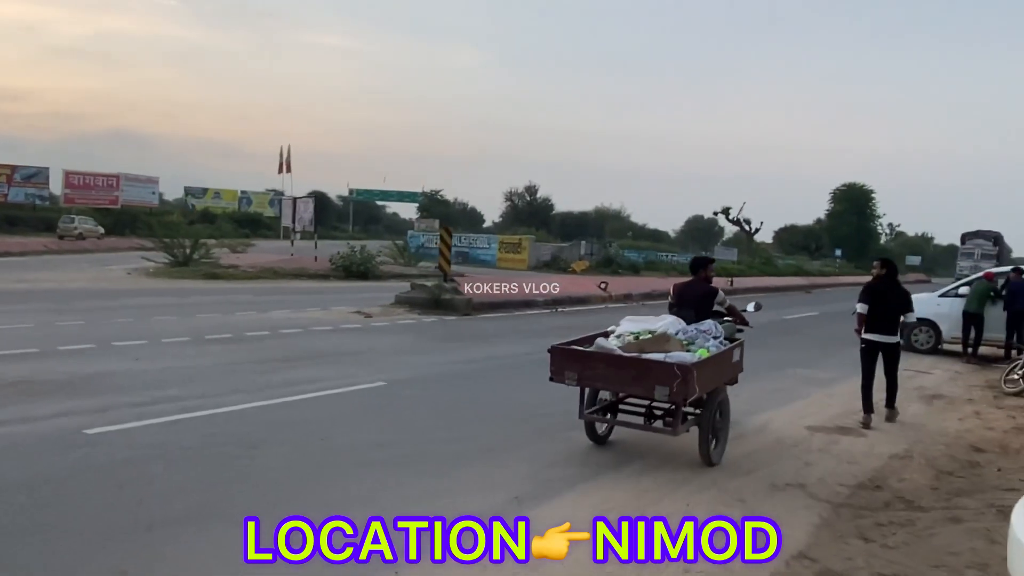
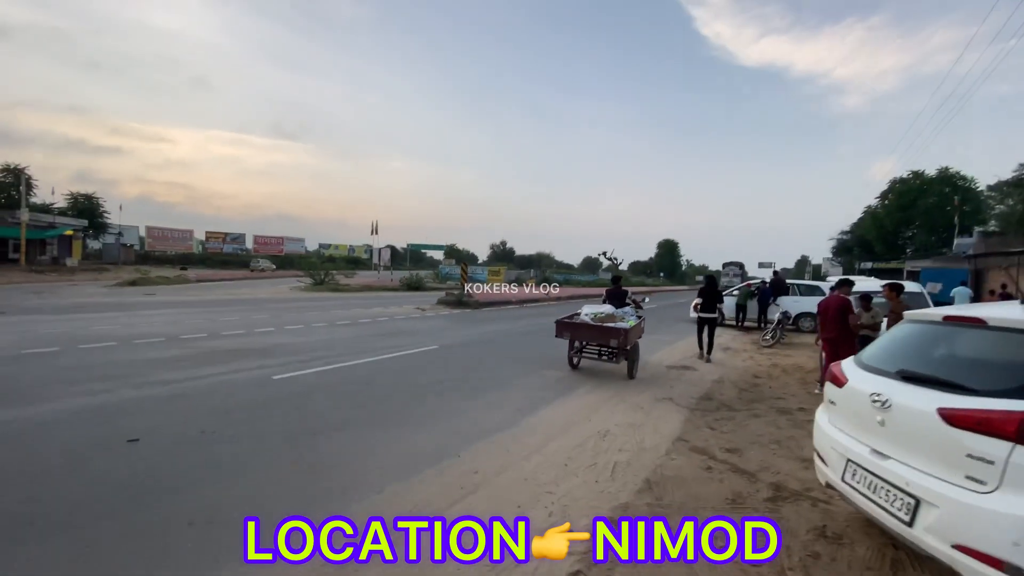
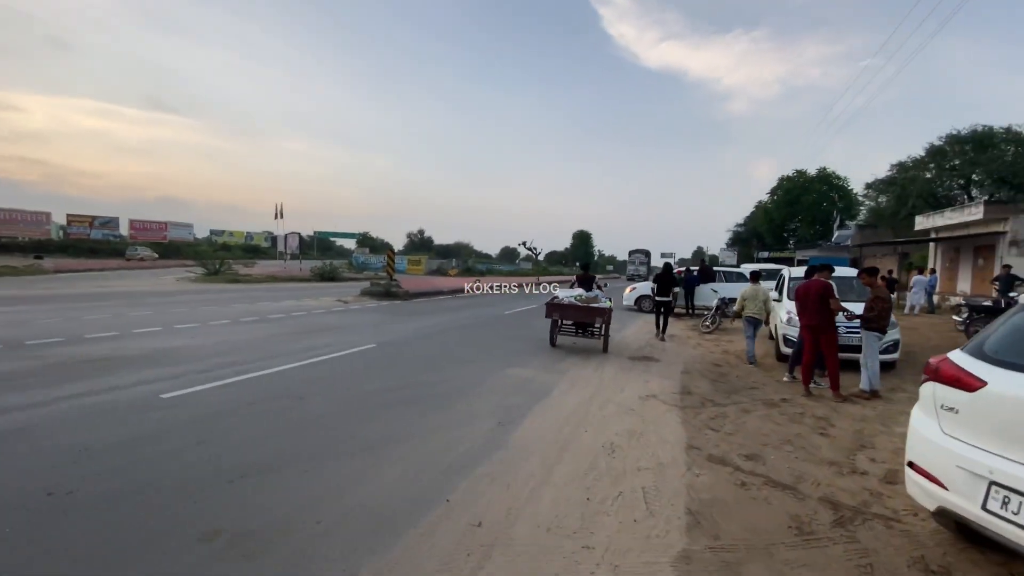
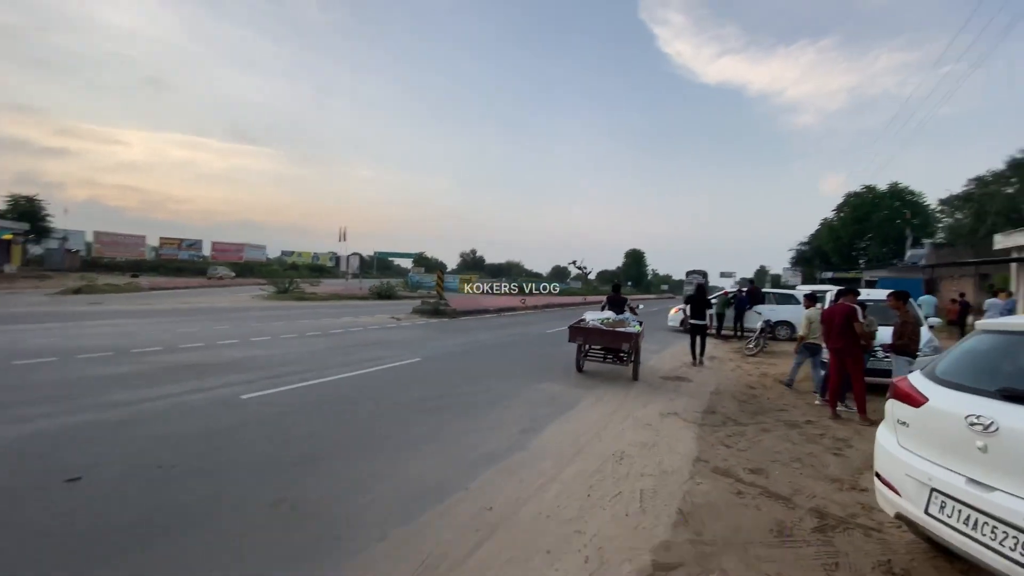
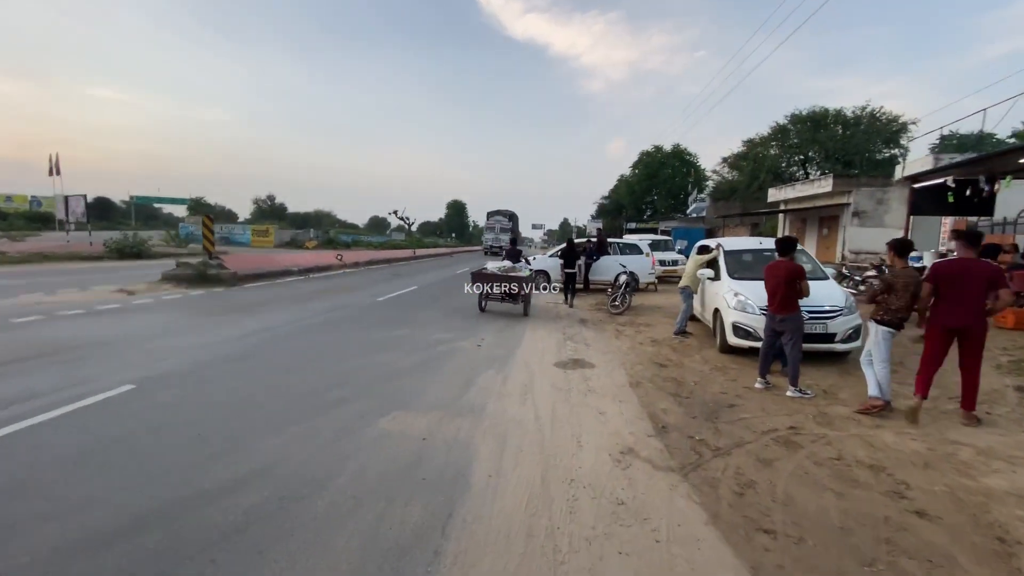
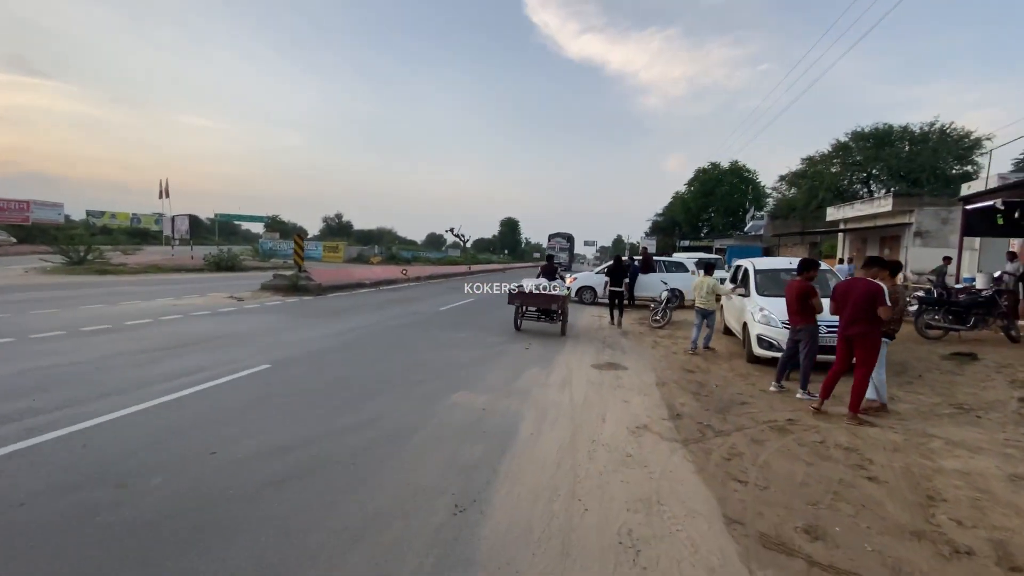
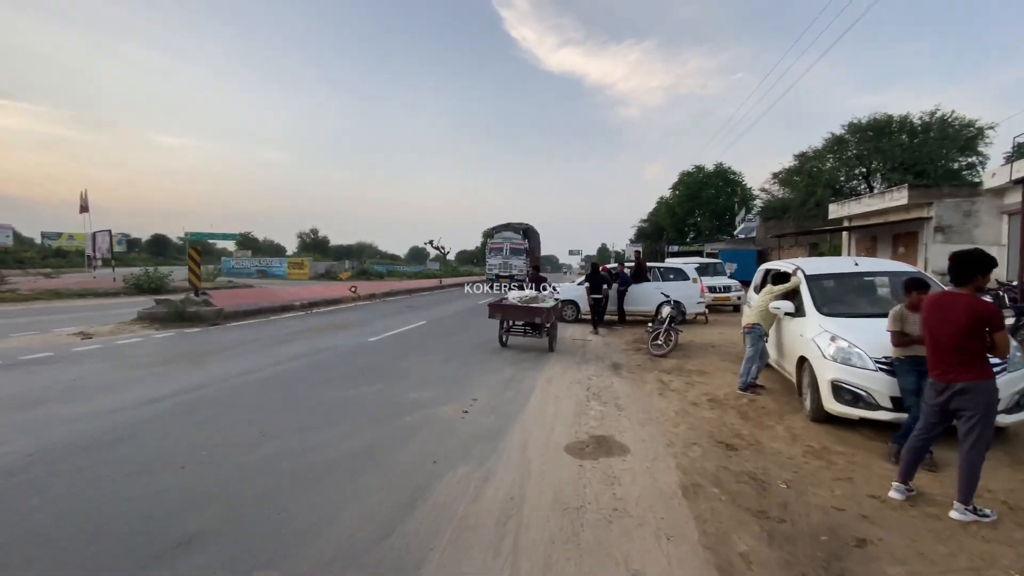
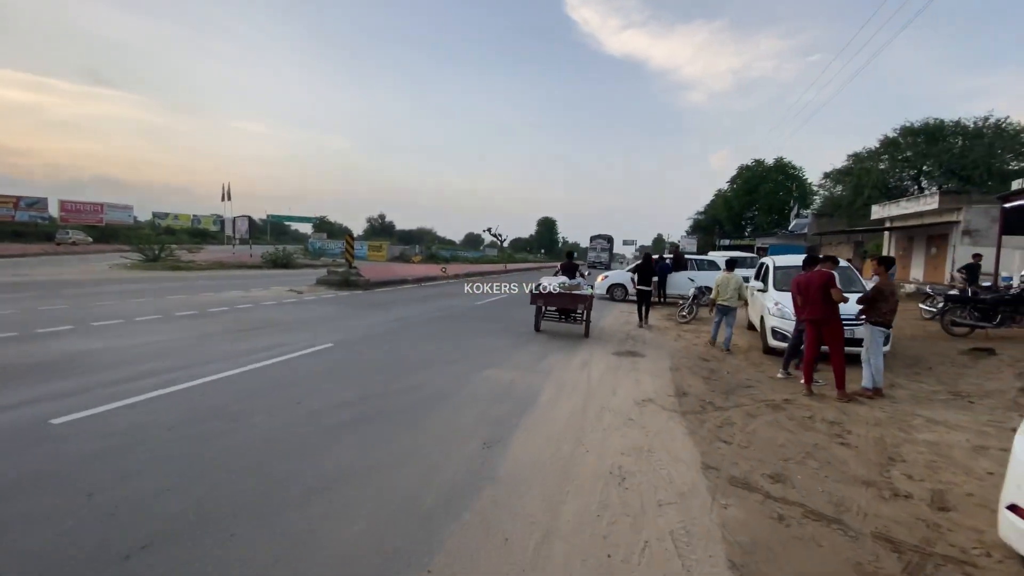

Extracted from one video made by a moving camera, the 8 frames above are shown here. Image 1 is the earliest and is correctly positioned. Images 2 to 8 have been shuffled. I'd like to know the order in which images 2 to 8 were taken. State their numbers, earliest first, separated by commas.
2, 4, 3, 8, 6, 5, 7
